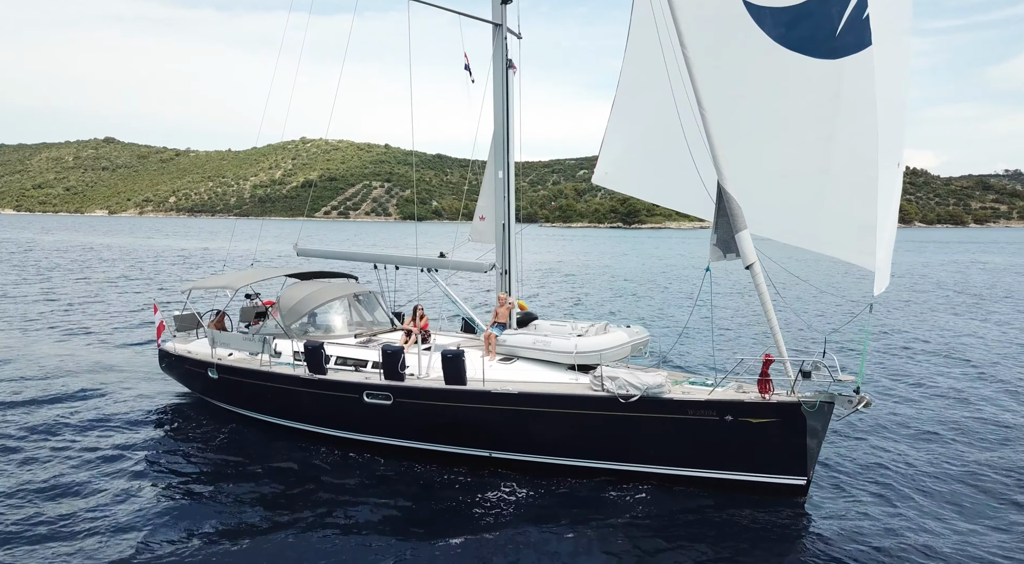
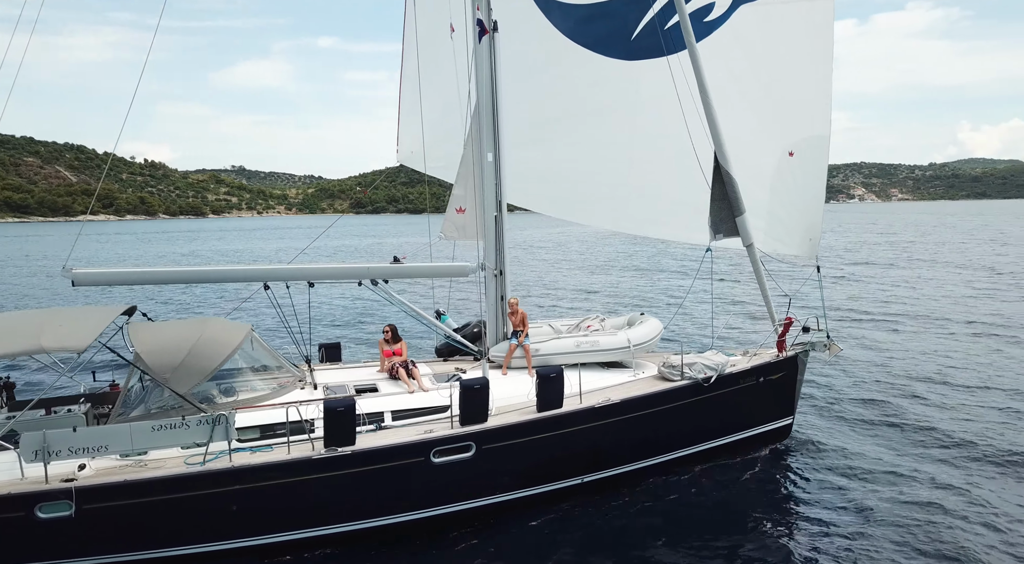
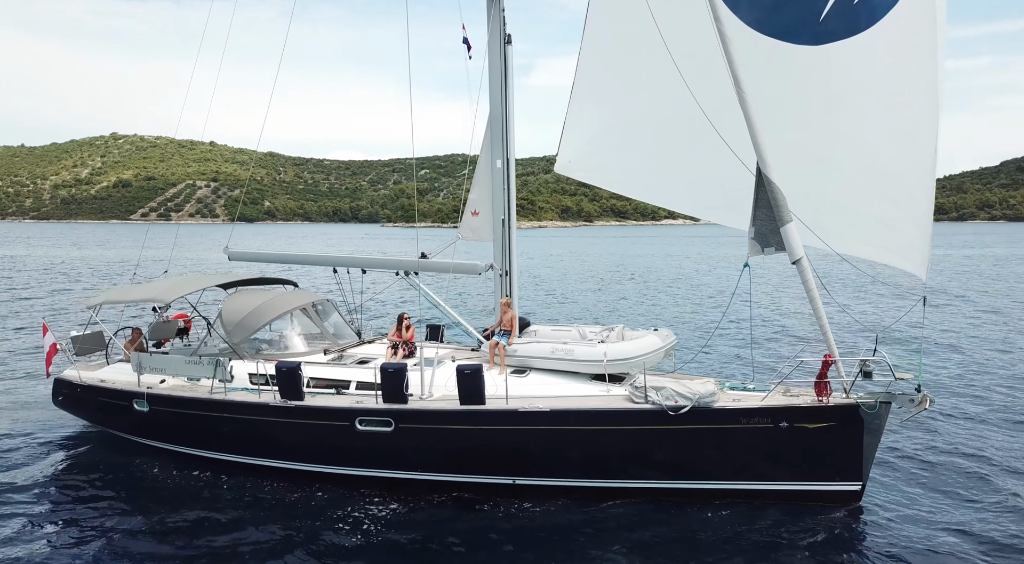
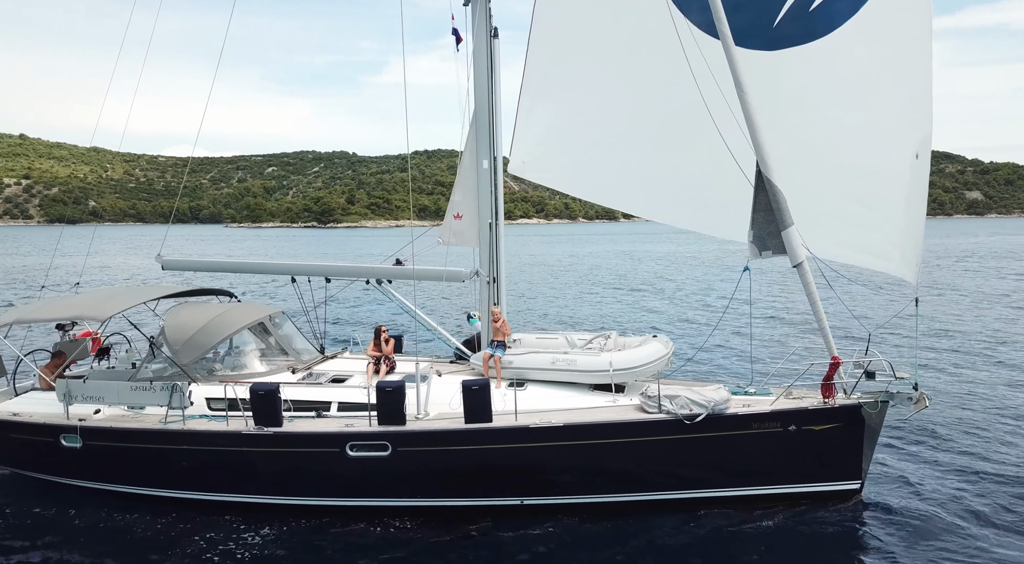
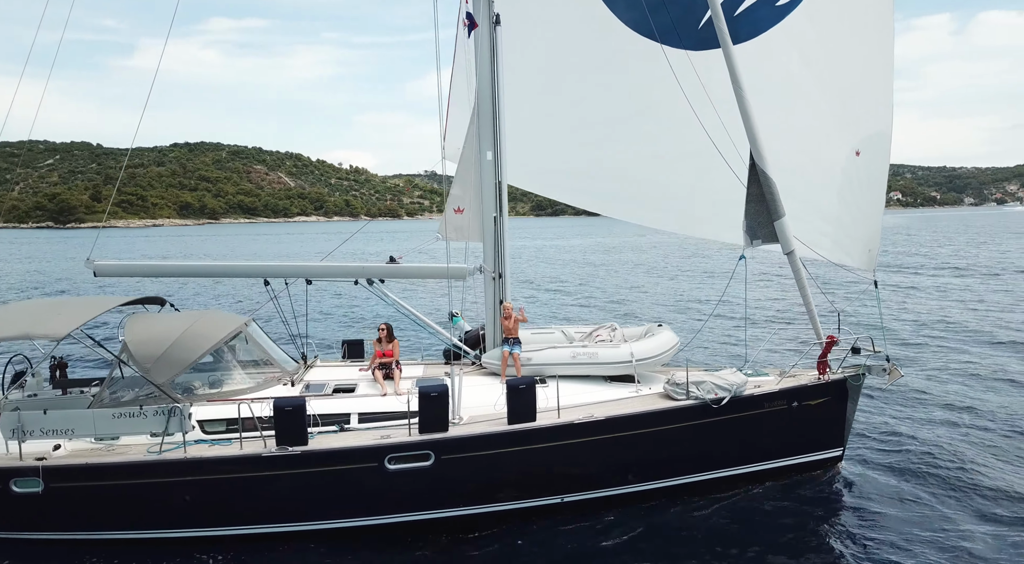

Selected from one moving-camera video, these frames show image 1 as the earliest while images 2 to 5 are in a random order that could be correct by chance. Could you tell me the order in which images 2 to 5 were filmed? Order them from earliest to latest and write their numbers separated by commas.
3, 4, 5, 2
